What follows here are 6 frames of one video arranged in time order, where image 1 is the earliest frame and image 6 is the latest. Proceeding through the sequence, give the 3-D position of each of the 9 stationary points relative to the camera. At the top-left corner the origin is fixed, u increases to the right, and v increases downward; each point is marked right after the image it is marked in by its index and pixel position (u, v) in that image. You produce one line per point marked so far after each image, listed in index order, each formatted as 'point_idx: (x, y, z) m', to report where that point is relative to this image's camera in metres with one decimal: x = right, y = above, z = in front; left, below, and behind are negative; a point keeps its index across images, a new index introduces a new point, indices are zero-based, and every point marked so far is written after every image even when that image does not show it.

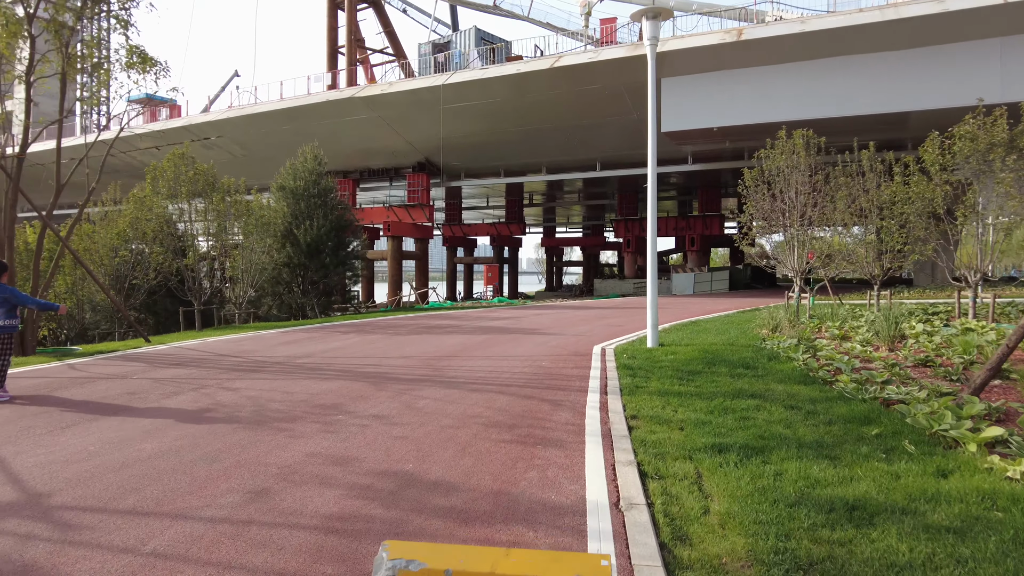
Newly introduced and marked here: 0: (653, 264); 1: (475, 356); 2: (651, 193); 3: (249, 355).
0: (+2.1, +0.3, +9.4) m
1: (-0.5, -0.9, +8.7) m
2: (+2.1, +1.4, +9.7) m
3: (-3.9, -1.0, +9.4) m
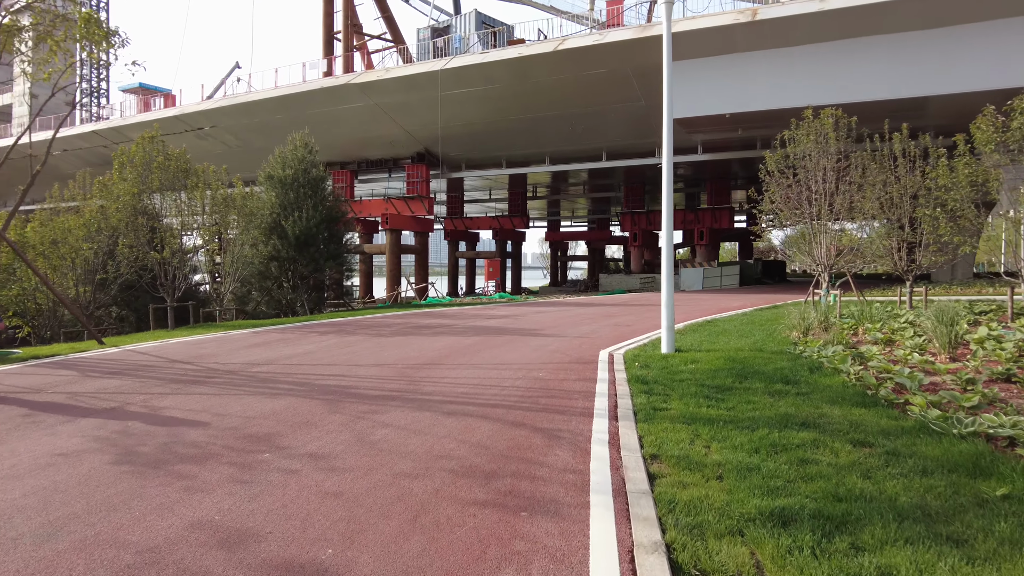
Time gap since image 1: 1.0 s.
0: (+2.0, +0.4, +8.1) m
1: (-0.6, -0.9, +7.4) m
2: (+2.0, +1.4, +8.4) m
3: (-4.0, -0.9, +8.1) m
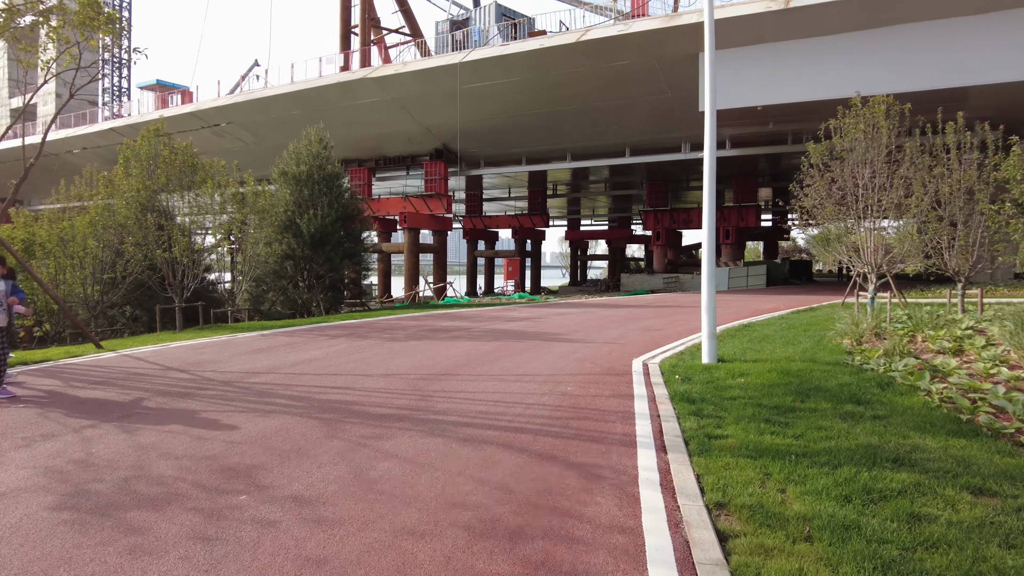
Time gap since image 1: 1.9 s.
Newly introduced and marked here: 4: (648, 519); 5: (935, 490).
0: (+2.3, +0.3, +7.3) m
1: (-0.3, -0.9, +6.7) m
2: (+2.3, +1.4, +7.6) m
3: (-3.7, -1.0, +7.5) m
4: (+0.6, -1.1, +3.0) m
5: (+2.2, -1.0, +3.3) m
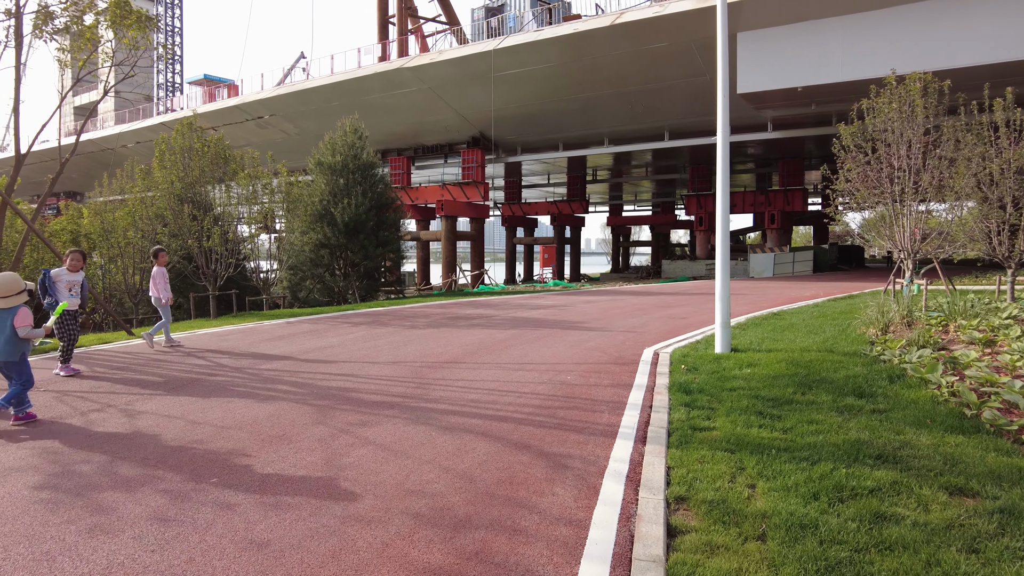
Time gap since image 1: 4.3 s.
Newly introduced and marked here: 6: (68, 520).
0: (+2.3, +0.5, +7.1) m
1: (-0.3, -0.8, +6.7) m
2: (+2.4, +1.5, +7.3) m
3: (-3.6, -0.8, +7.8) m
4: (+0.4, -1.0, +3.0) m
5: (+1.9, -1.0, +3.1) m
6: (-2.0, -1.0, +2.9) m
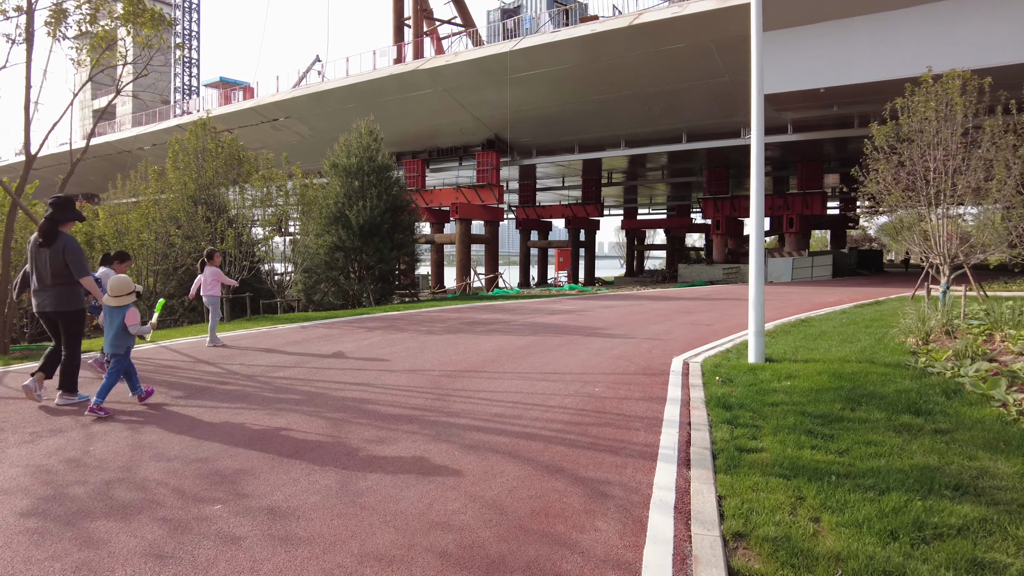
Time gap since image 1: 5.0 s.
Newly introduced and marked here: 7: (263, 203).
0: (+2.6, +0.4, +6.8) m
1: (-0.1, -0.9, +6.4) m
2: (+2.6, +1.4, +7.0) m
3: (-3.3, -0.9, +7.5) m
4: (+0.6, -1.1, +2.6) m
5: (+2.1, -1.0, +2.7) m
6: (-1.8, -1.1, +2.6) m
7: (-5.9, +2.0, +15.0) m
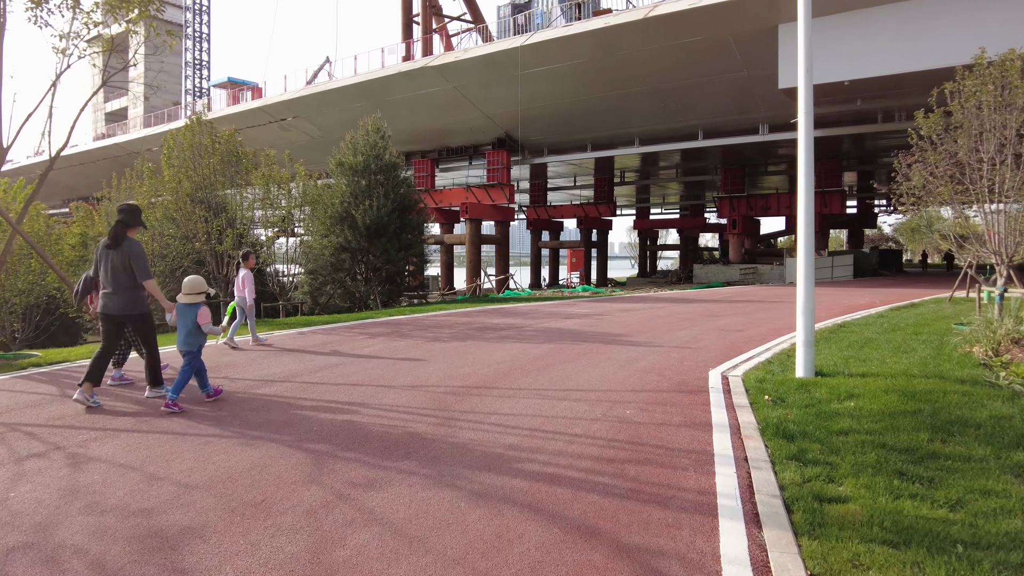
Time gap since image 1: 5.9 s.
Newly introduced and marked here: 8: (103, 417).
0: (+2.7, +0.4, +5.9) m
1: (+0.1, -0.9, +5.6) m
2: (+2.8, +1.4, +6.1) m
3: (-3.2, -0.9, +6.7) m
4: (+0.6, -1.1, +1.8) m
5: (+2.2, -1.1, +1.9) m
6: (-1.8, -1.1, +1.8) m
7: (-5.6, +1.9, +14.3) m
8: (-3.1, -1.0, +4.9) m
